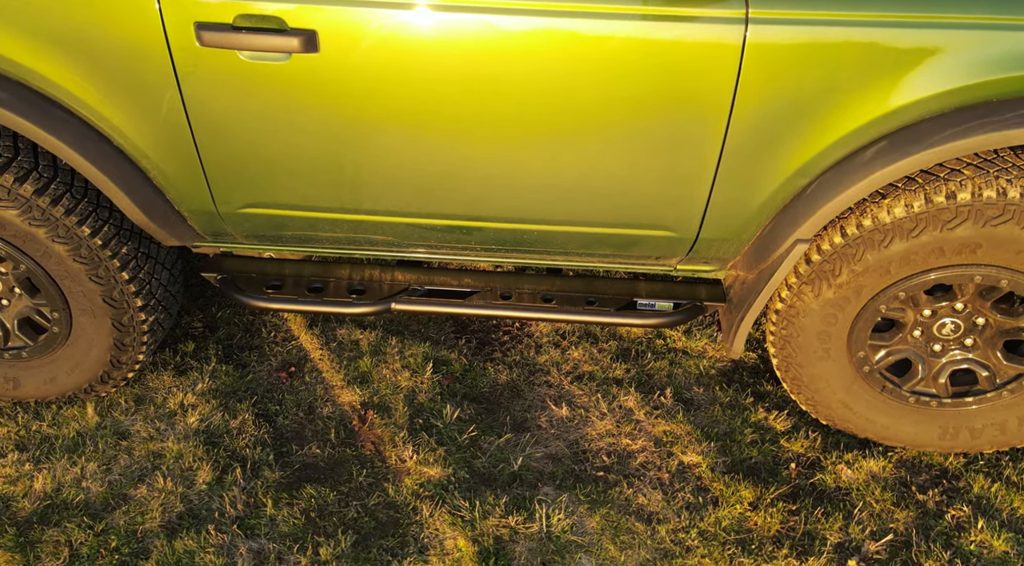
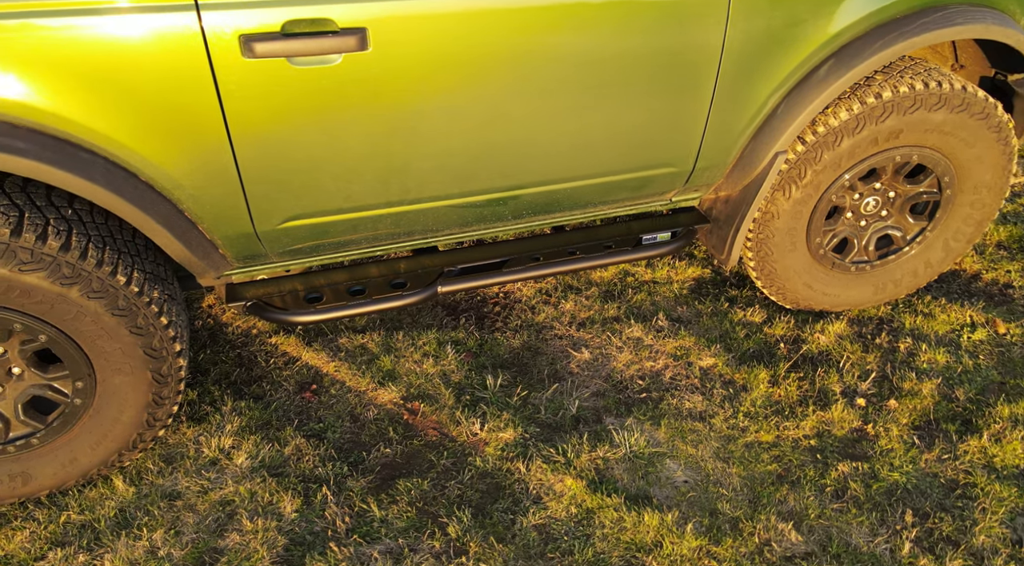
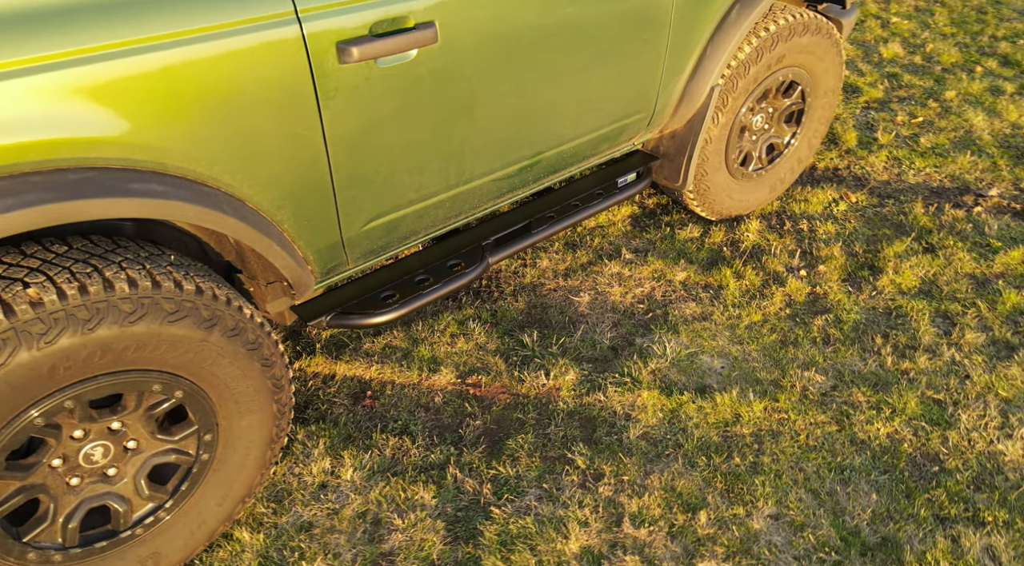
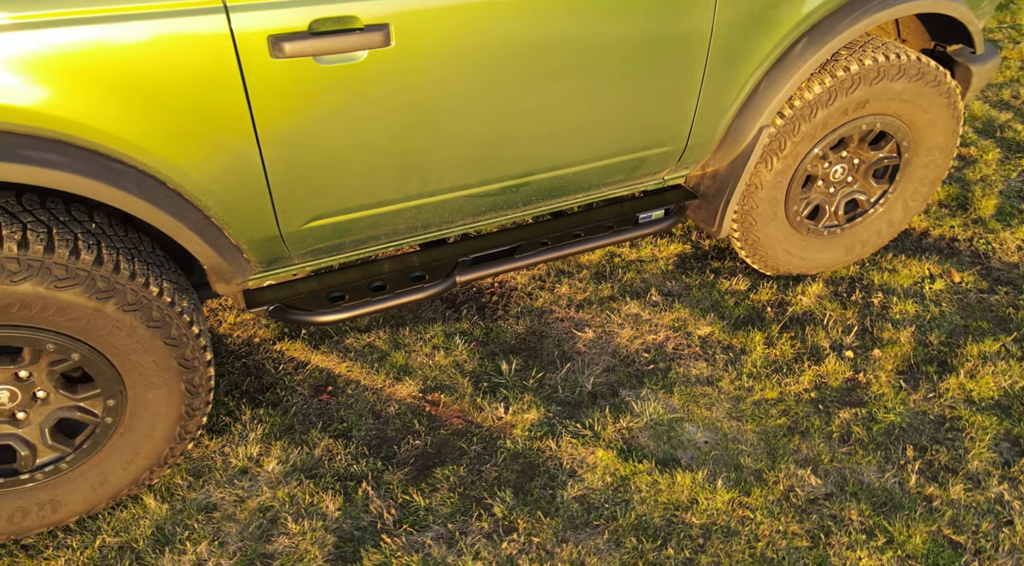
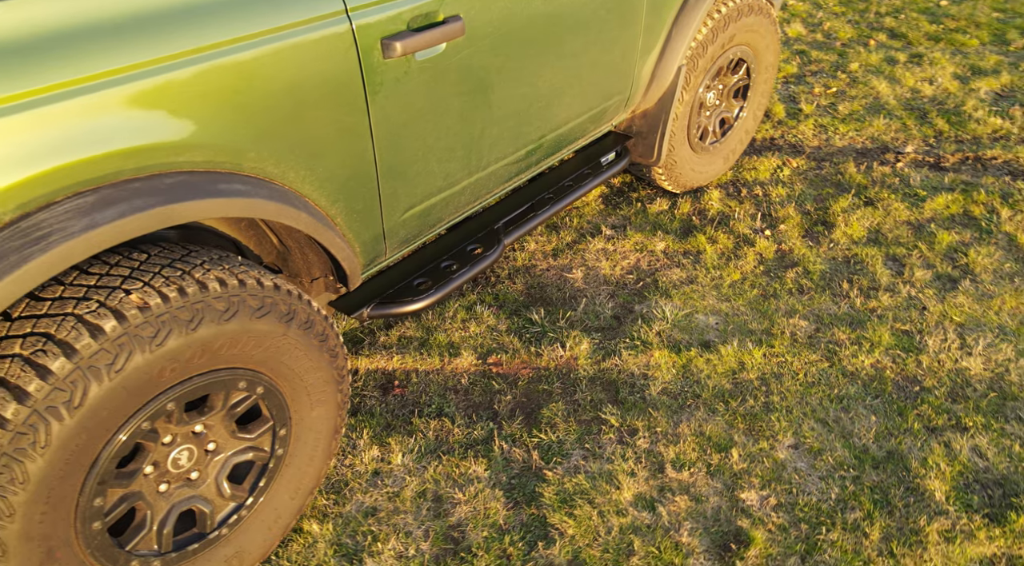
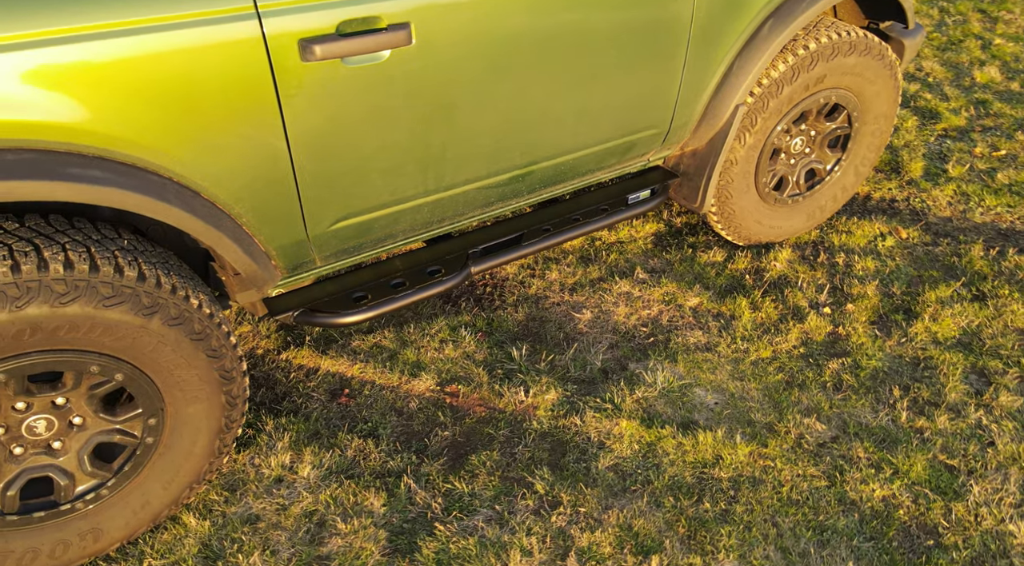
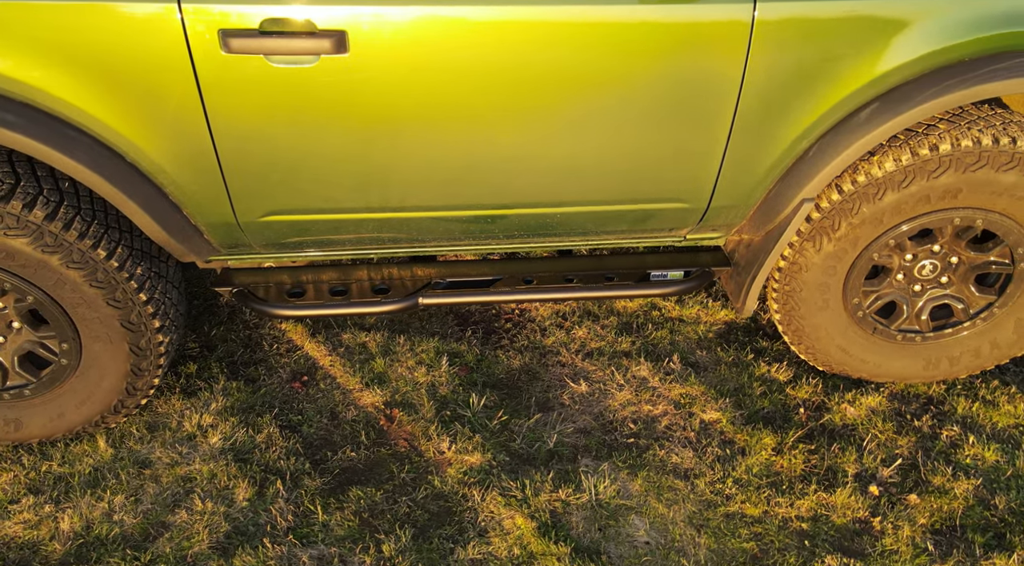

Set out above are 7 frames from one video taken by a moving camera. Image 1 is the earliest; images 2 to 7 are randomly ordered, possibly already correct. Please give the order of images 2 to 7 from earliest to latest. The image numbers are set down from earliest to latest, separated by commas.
7, 2, 4, 6, 3, 5
